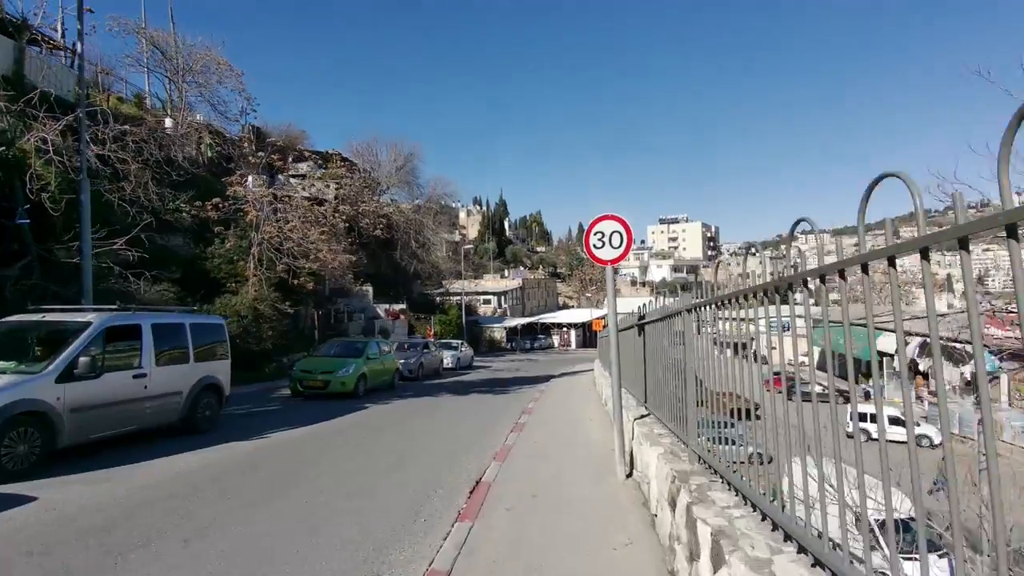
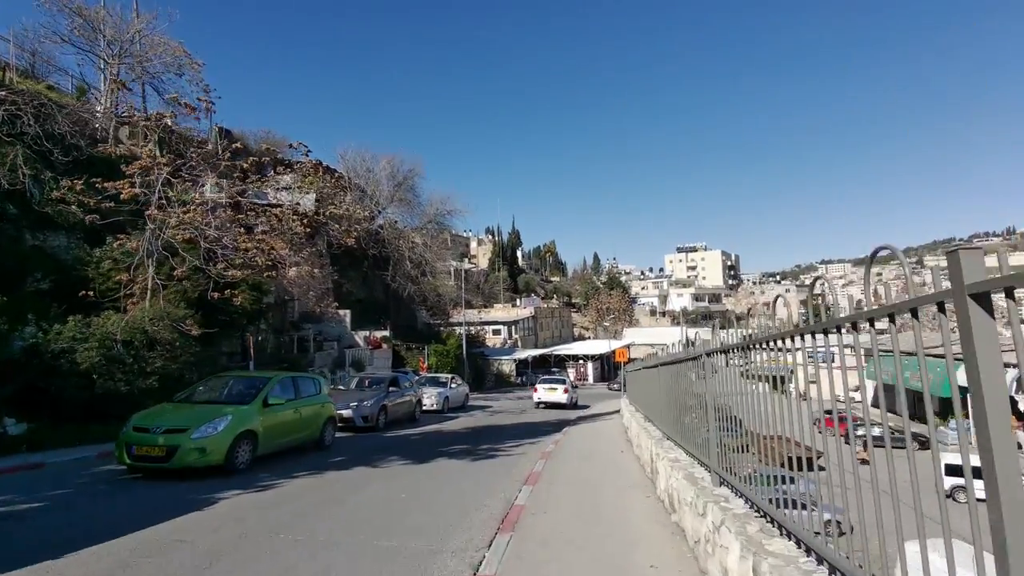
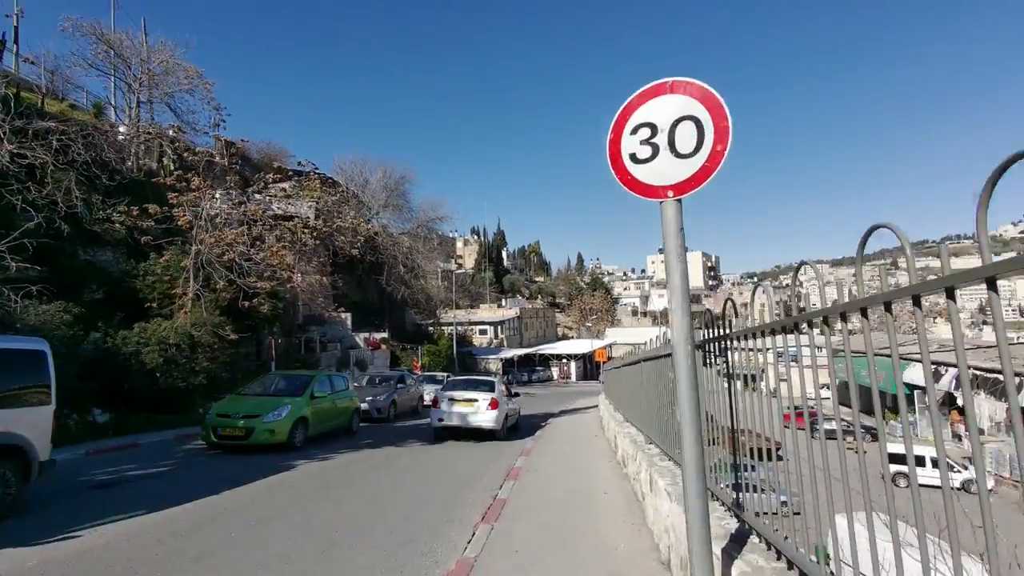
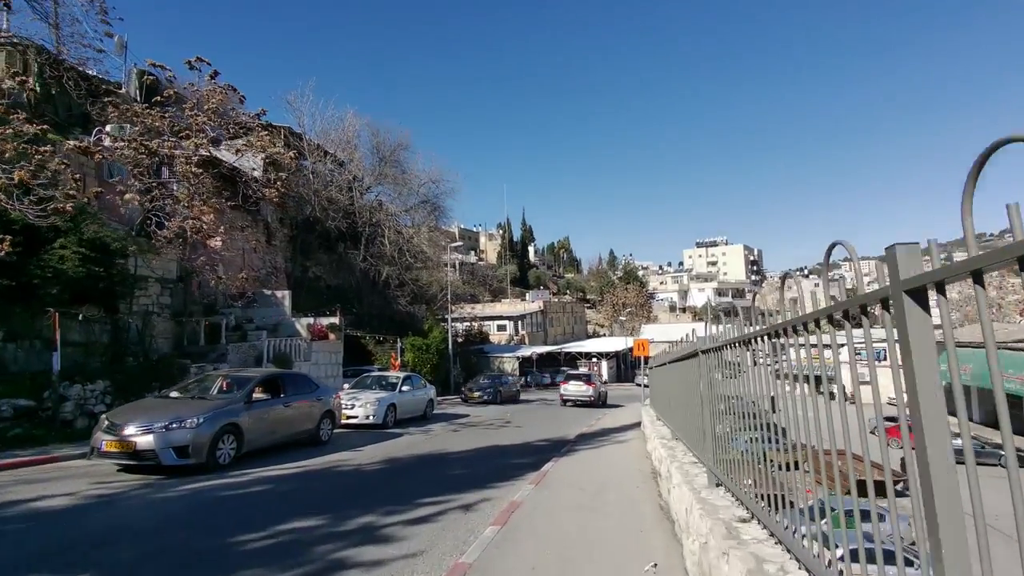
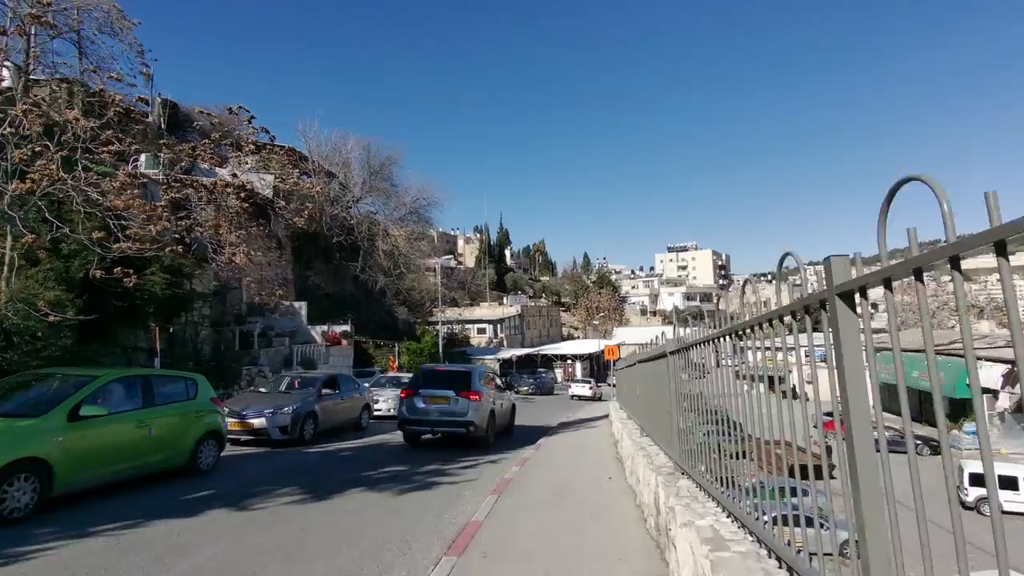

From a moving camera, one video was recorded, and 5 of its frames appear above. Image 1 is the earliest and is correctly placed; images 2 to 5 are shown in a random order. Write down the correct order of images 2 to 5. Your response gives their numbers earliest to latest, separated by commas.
3, 2, 5, 4
